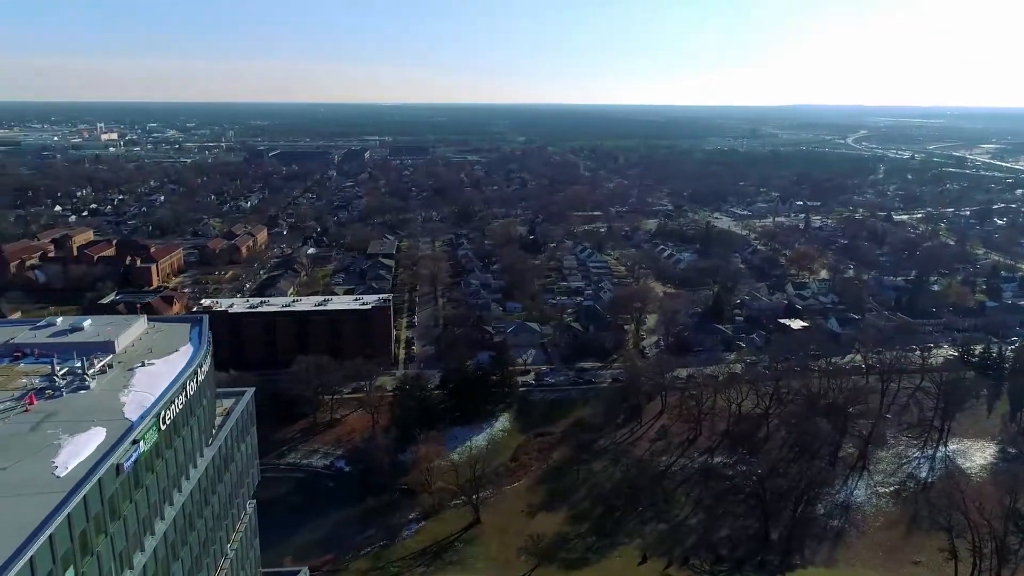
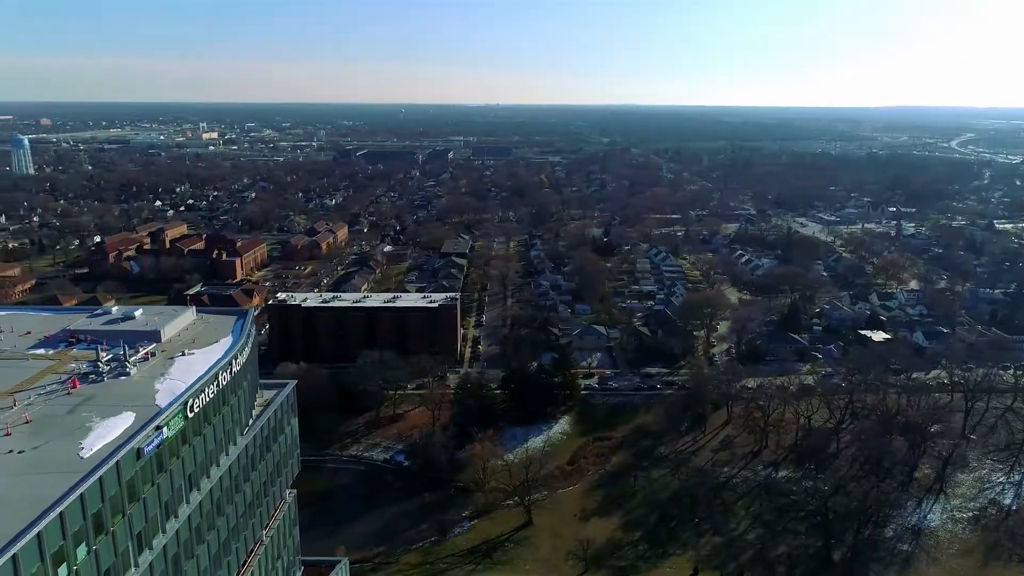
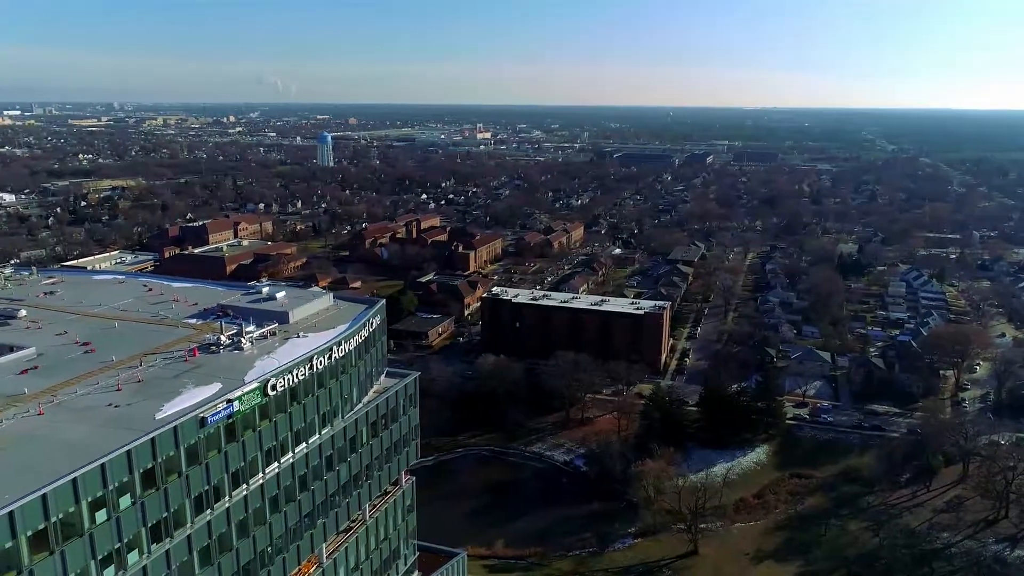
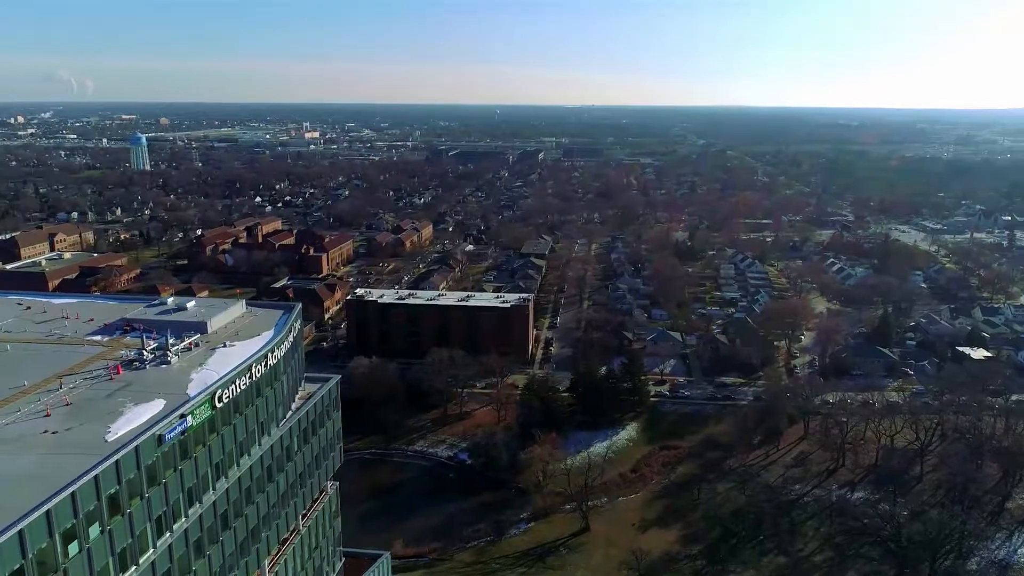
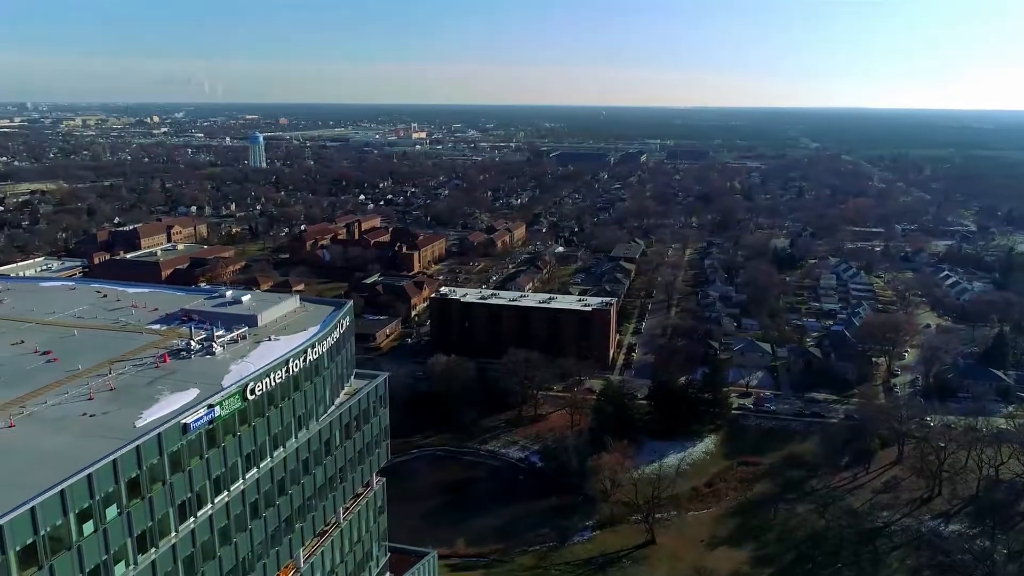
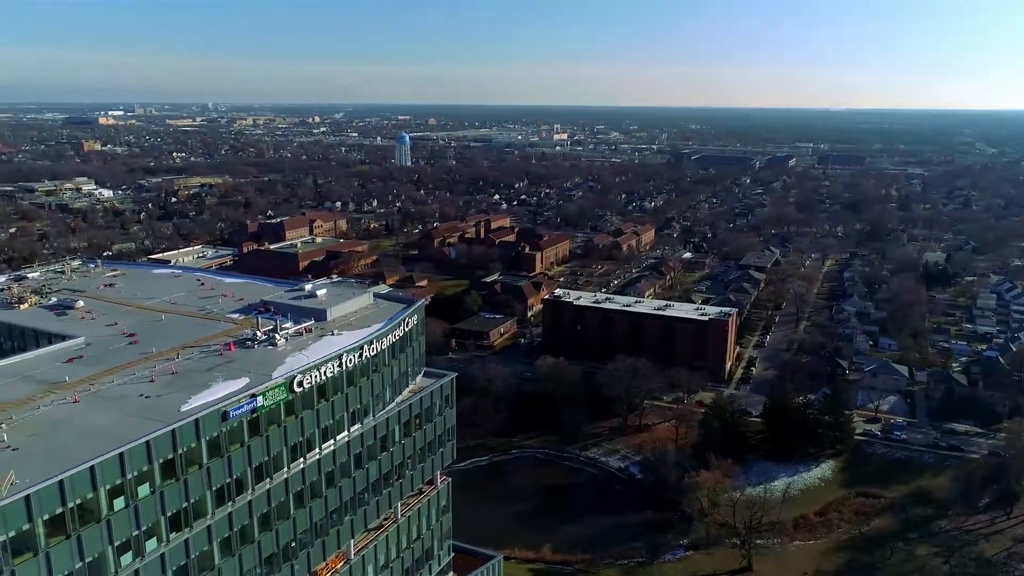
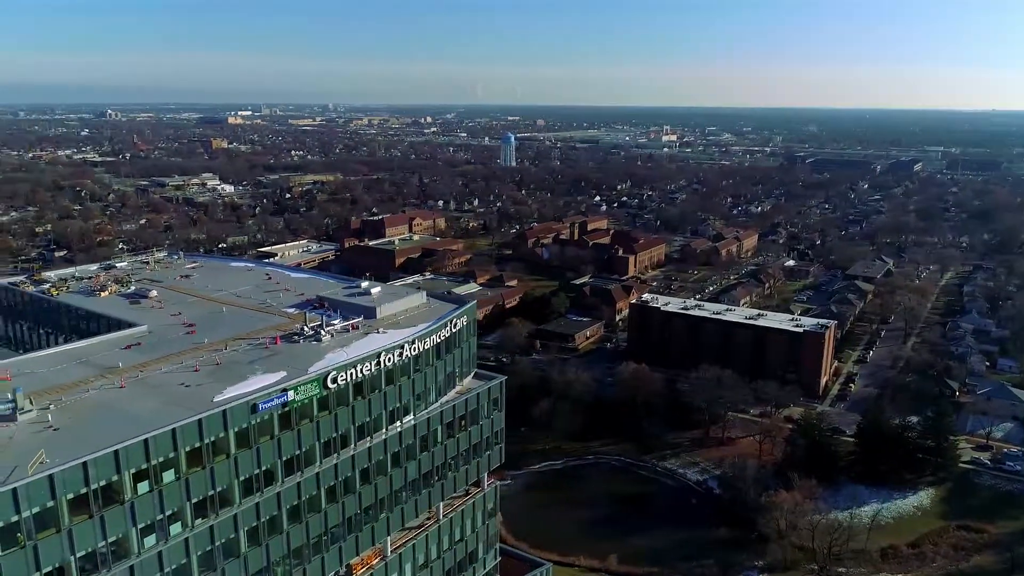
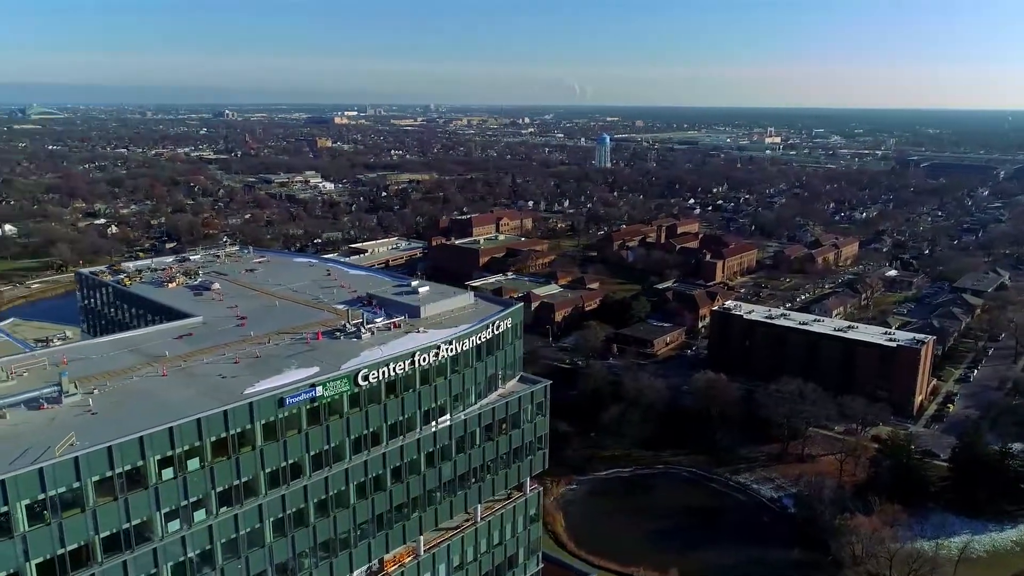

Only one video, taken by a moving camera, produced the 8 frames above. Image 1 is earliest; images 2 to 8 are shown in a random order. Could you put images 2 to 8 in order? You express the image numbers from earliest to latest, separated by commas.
2, 4, 5, 3, 6, 7, 8
